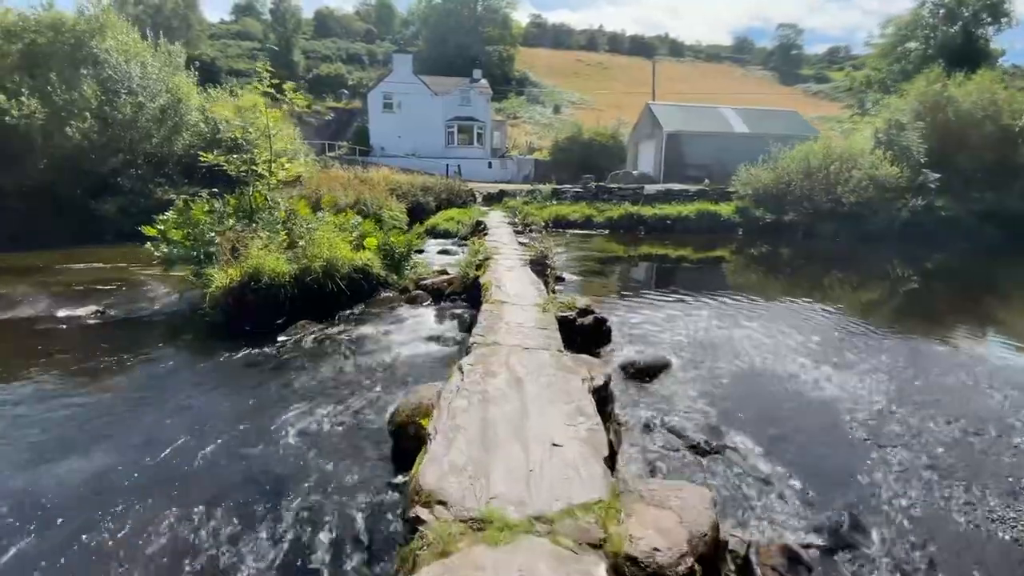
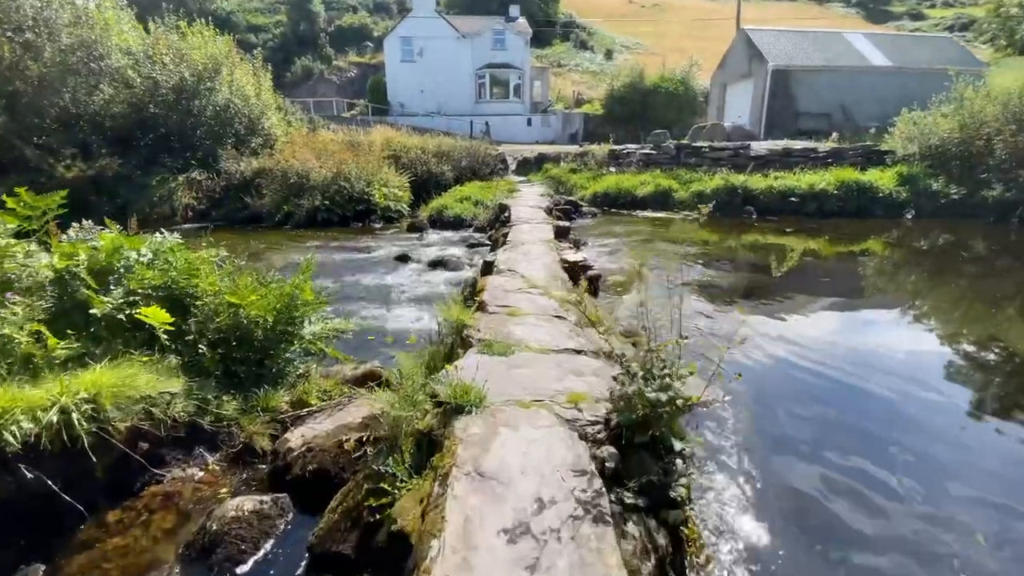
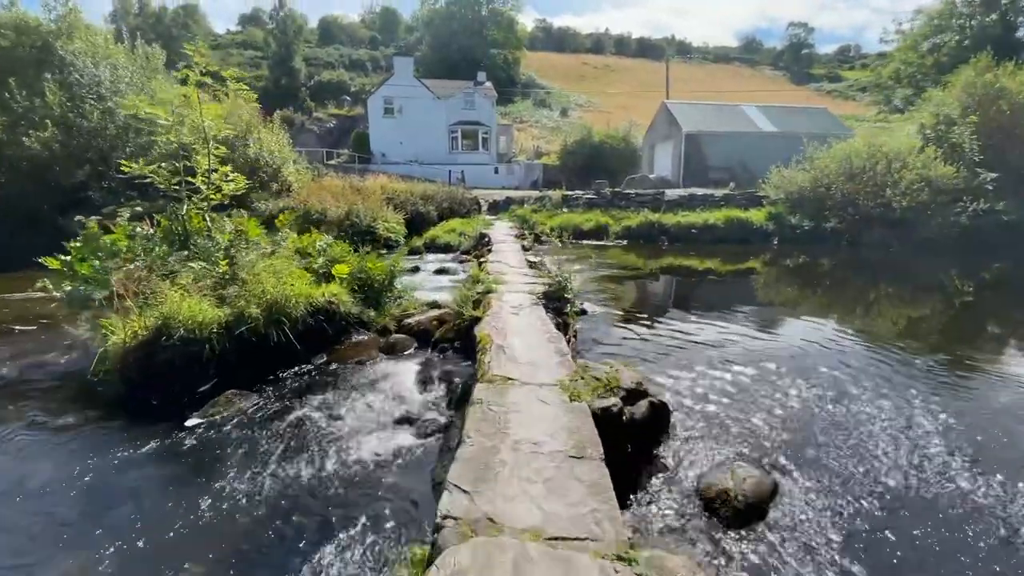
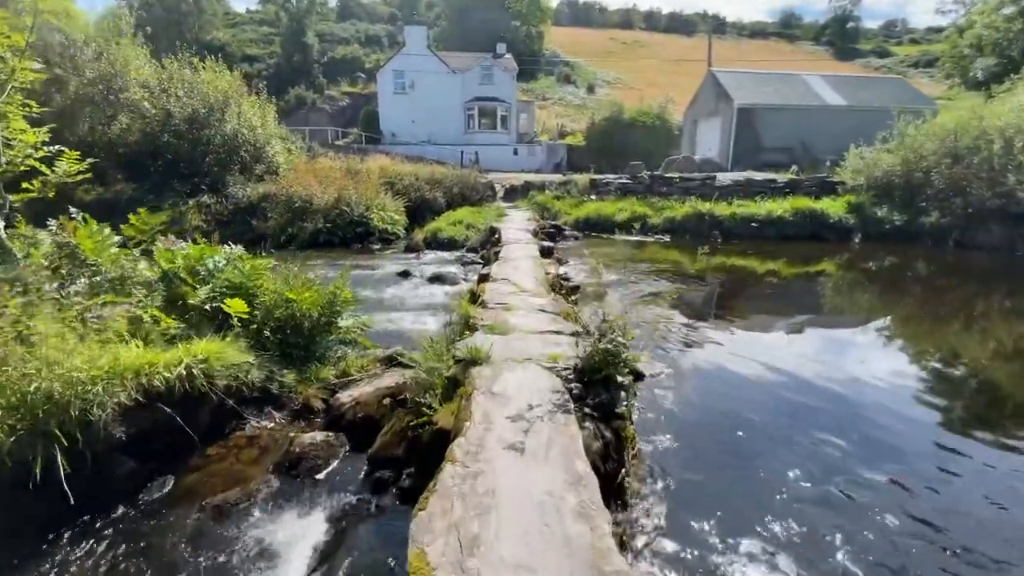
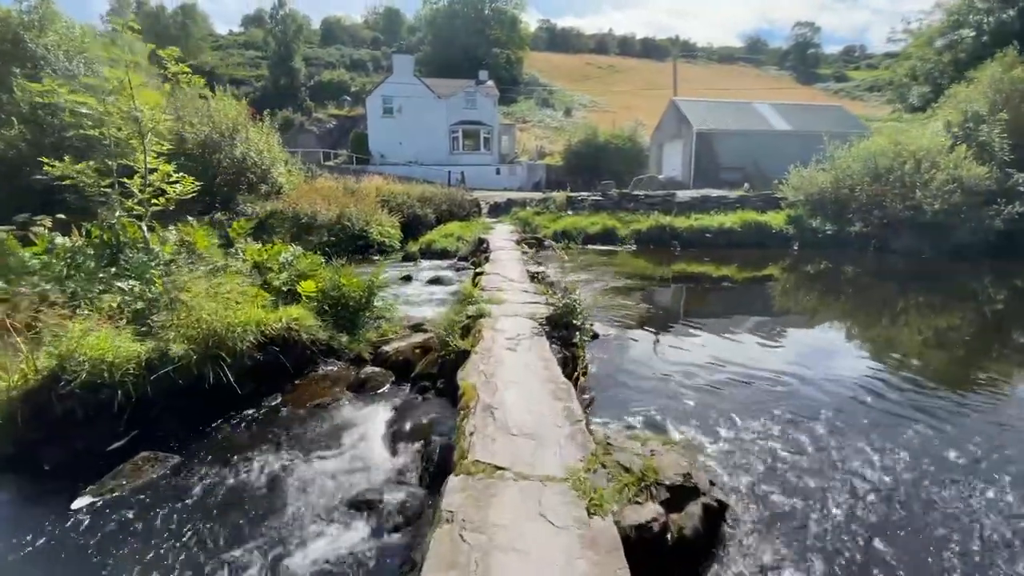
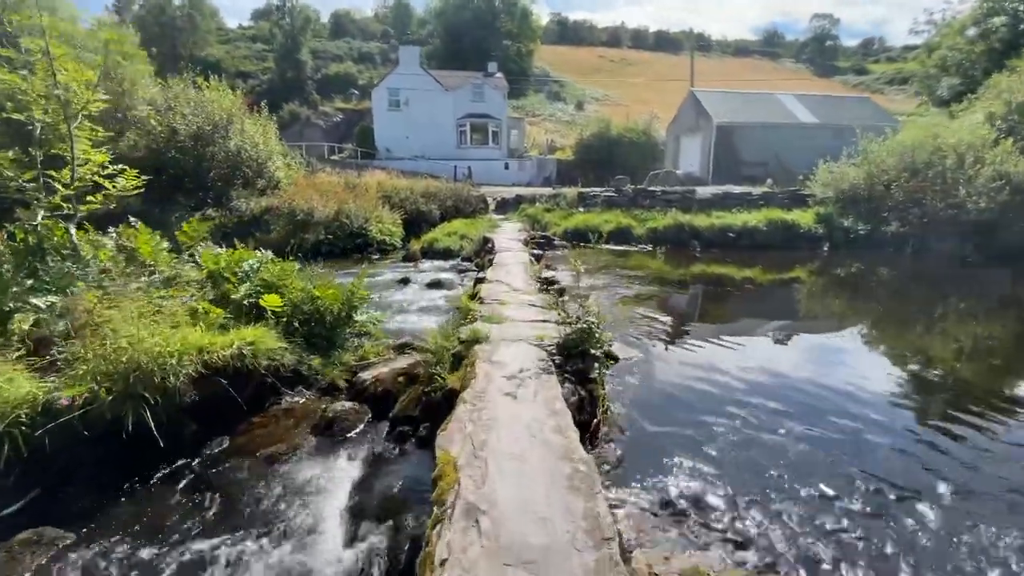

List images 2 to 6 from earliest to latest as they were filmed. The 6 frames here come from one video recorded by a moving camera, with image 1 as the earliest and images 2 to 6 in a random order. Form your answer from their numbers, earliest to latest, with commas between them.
3, 5, 6, 4, 2
